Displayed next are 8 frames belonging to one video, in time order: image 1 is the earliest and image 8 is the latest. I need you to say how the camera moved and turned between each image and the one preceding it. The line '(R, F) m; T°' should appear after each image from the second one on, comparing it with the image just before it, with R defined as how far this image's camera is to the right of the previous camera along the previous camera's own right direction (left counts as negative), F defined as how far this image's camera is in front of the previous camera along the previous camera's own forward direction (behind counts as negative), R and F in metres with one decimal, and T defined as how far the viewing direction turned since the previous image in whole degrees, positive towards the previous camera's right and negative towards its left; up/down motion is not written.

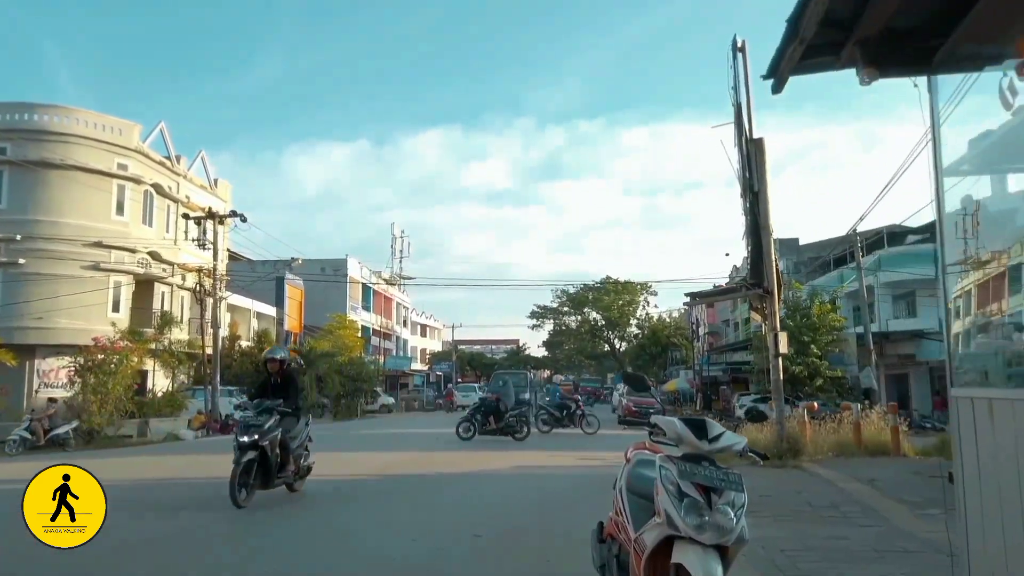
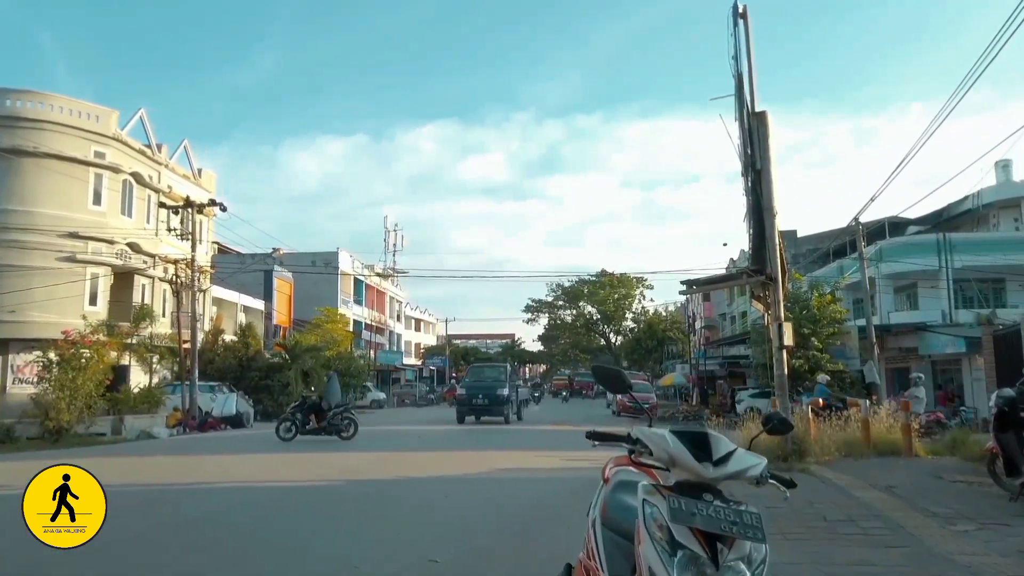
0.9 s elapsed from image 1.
(+0.2, +1.1) m; 0°
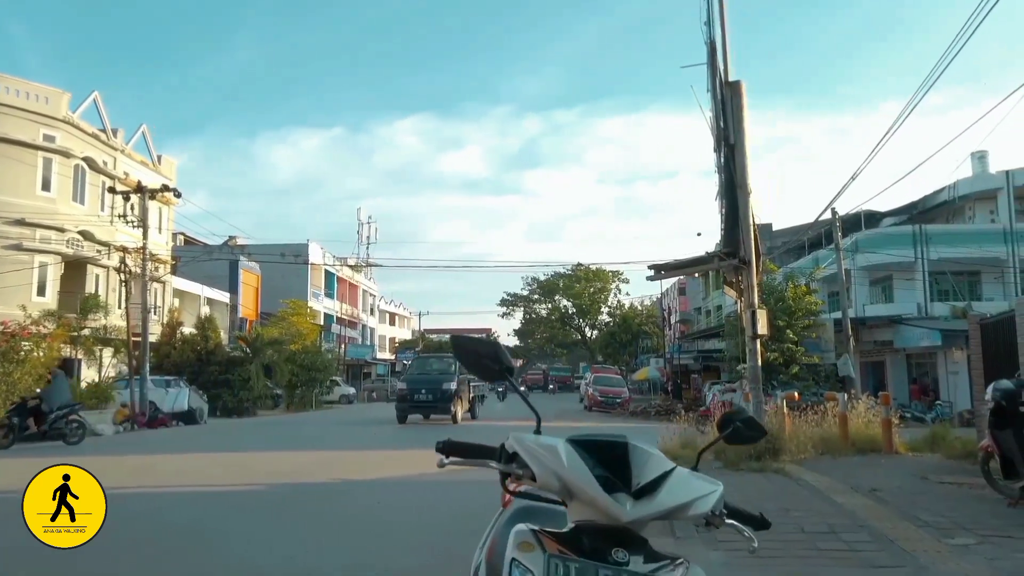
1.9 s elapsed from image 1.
(+0.4, +1.0) m; +2°
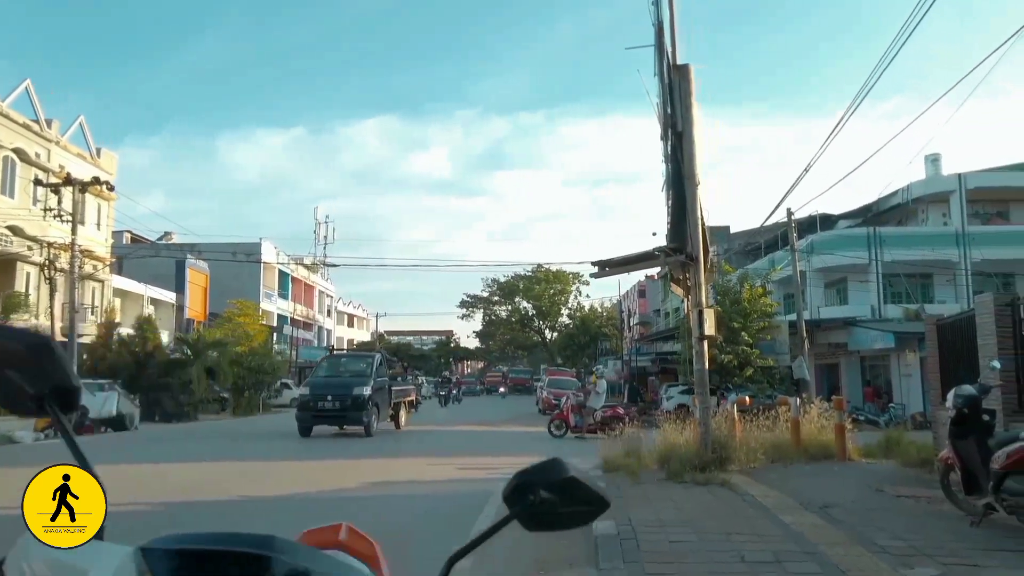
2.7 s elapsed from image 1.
(+0.4, +0.9) m; +3°
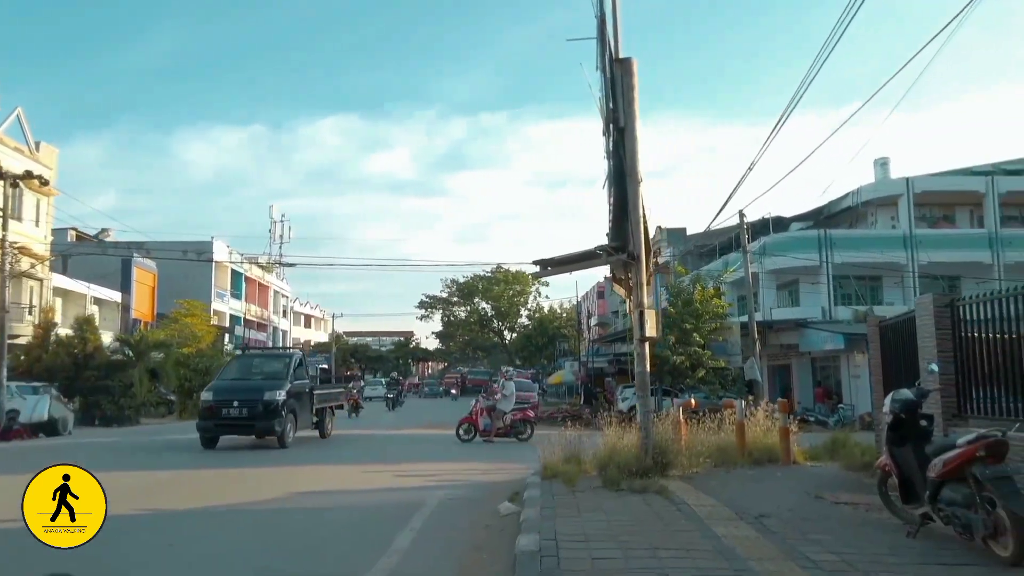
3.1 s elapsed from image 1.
(+0.3, +0.4) m; +3°
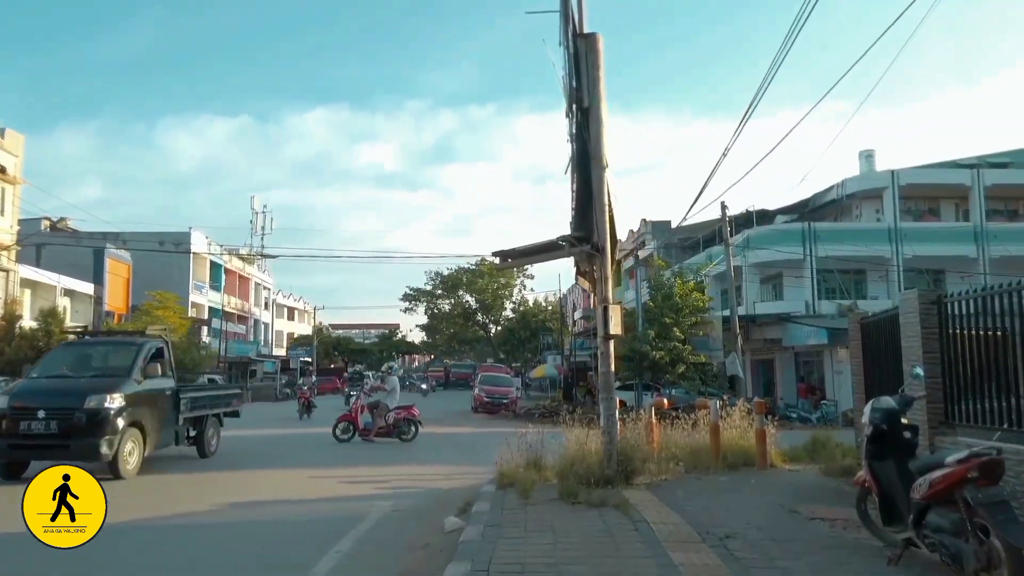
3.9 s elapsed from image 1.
(+0.4, +0.7) m; +1°
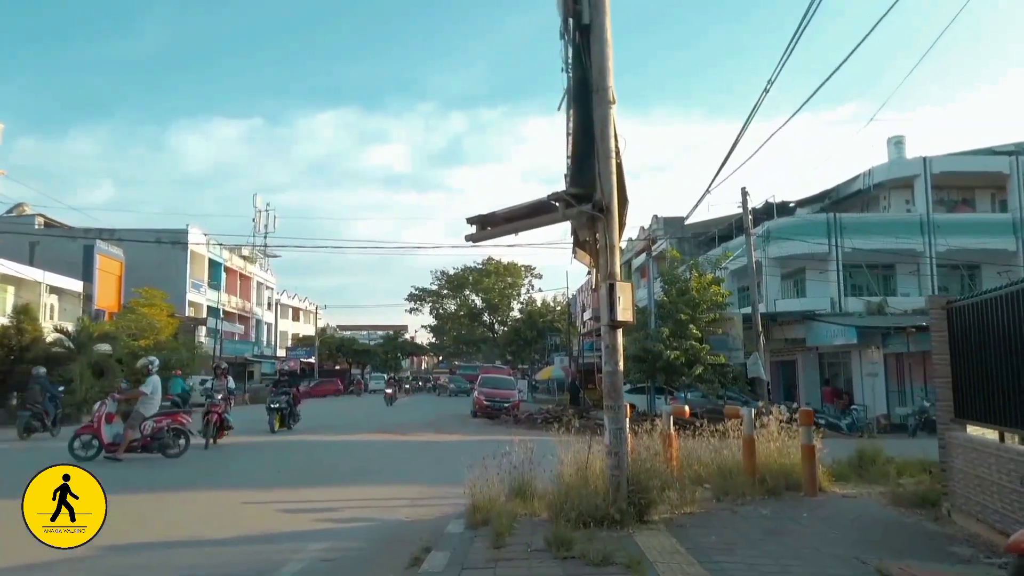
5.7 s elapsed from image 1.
(+0.3, +2.2) m; -1°
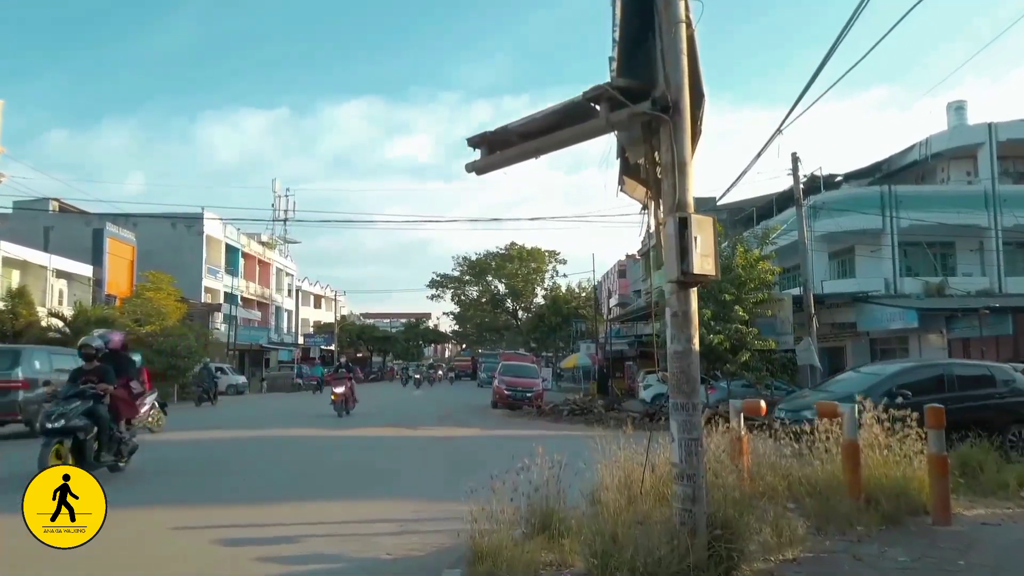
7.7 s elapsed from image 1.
(0.0, +2.3) m; -2°
